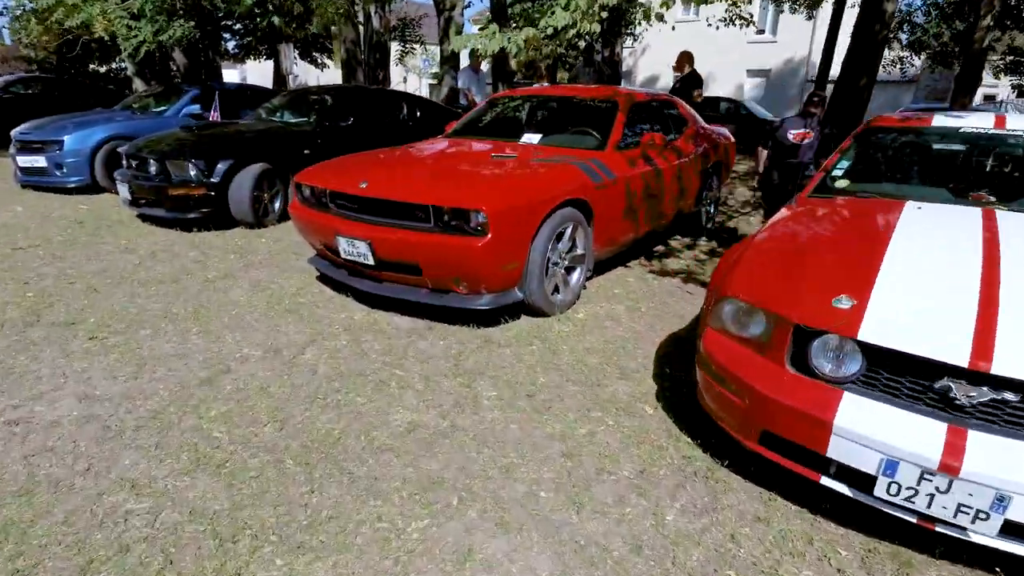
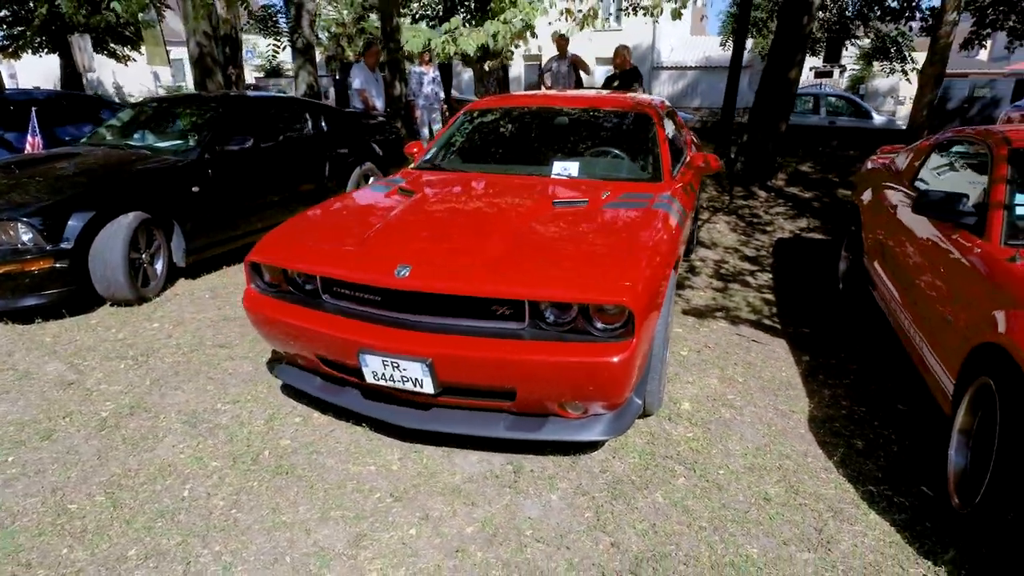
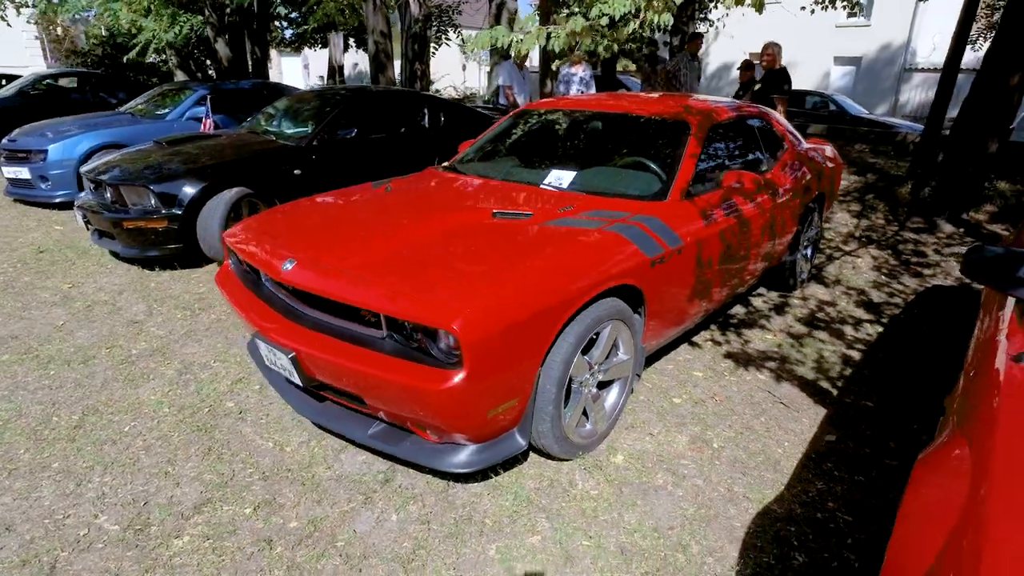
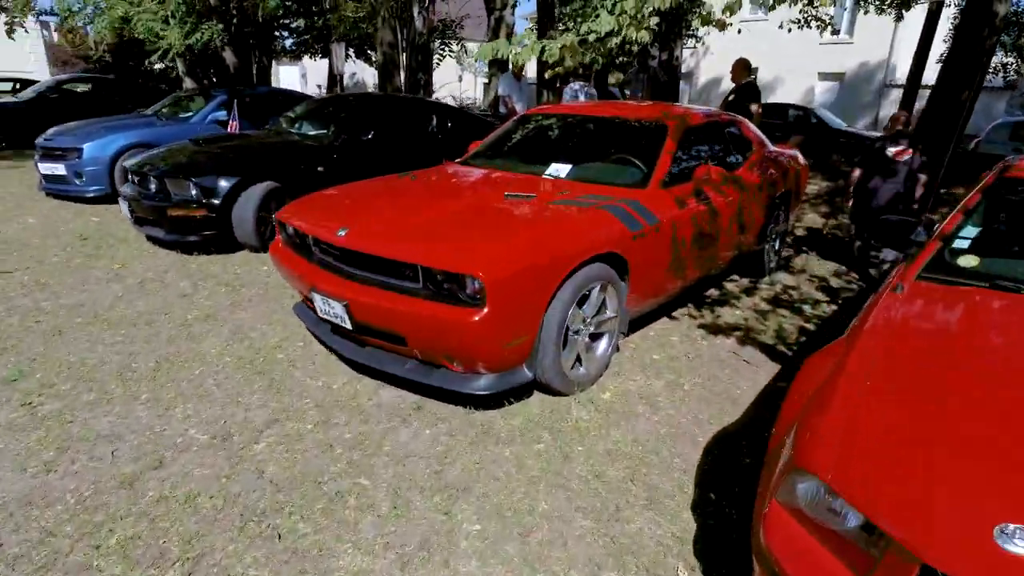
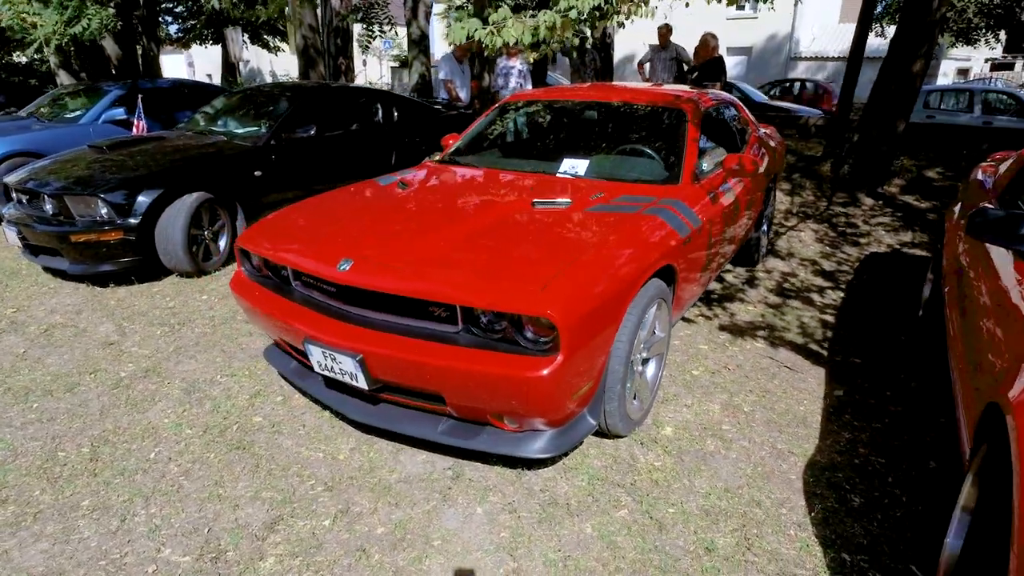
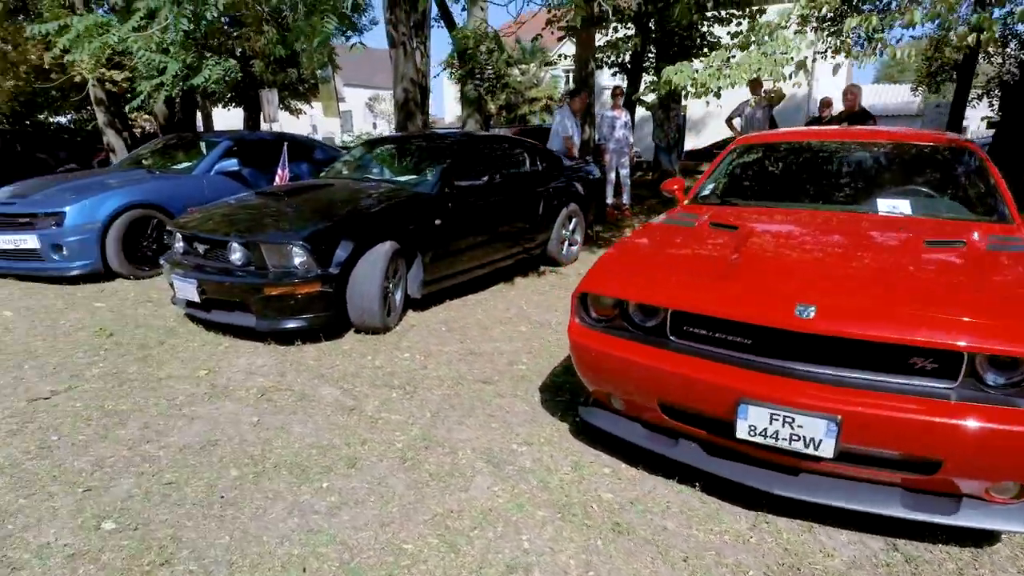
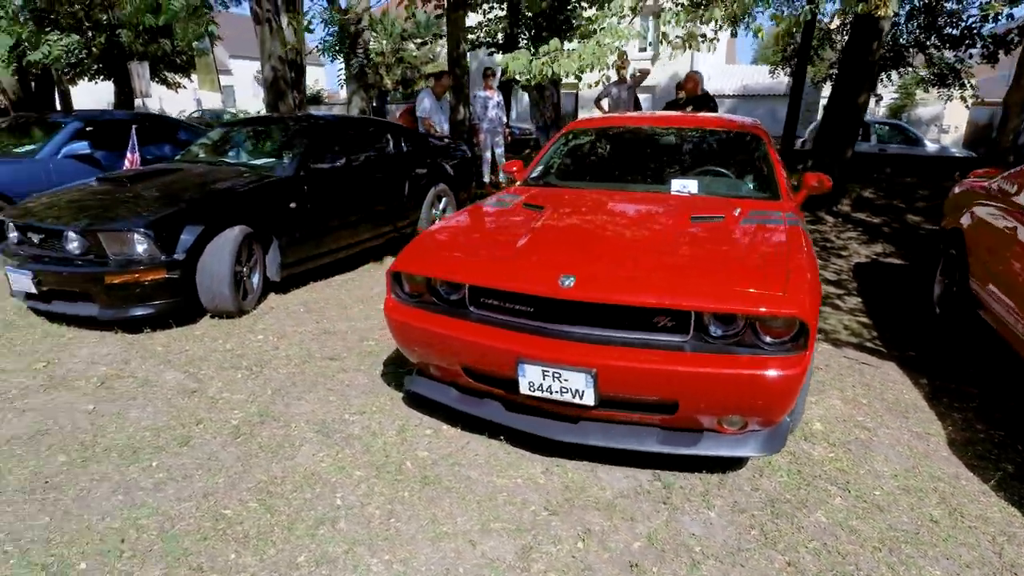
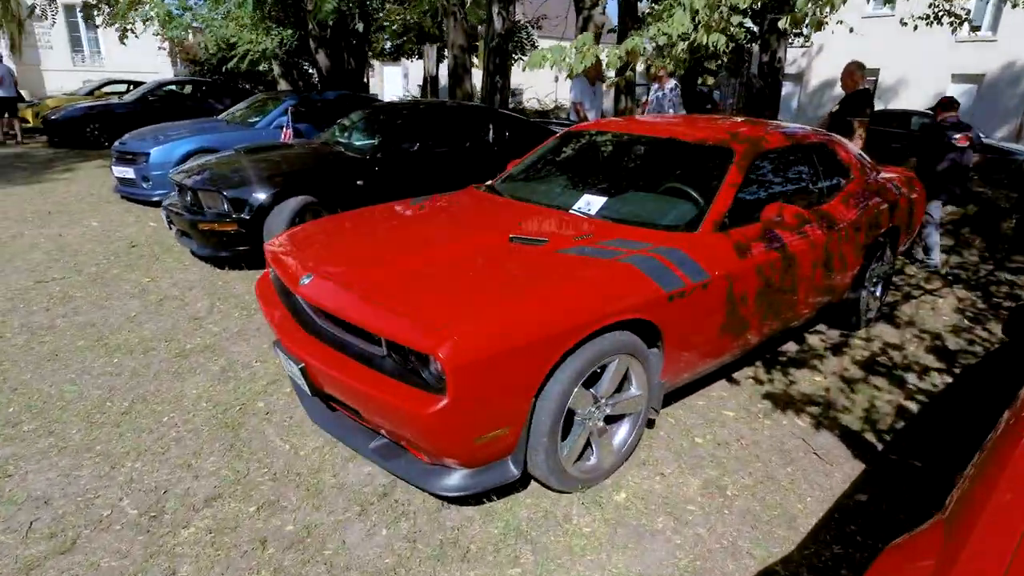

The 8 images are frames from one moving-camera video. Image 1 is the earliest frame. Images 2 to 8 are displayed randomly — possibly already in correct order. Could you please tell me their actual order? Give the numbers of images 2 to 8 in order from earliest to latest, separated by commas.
4, 8, 3, 5, 2, 7, 6
